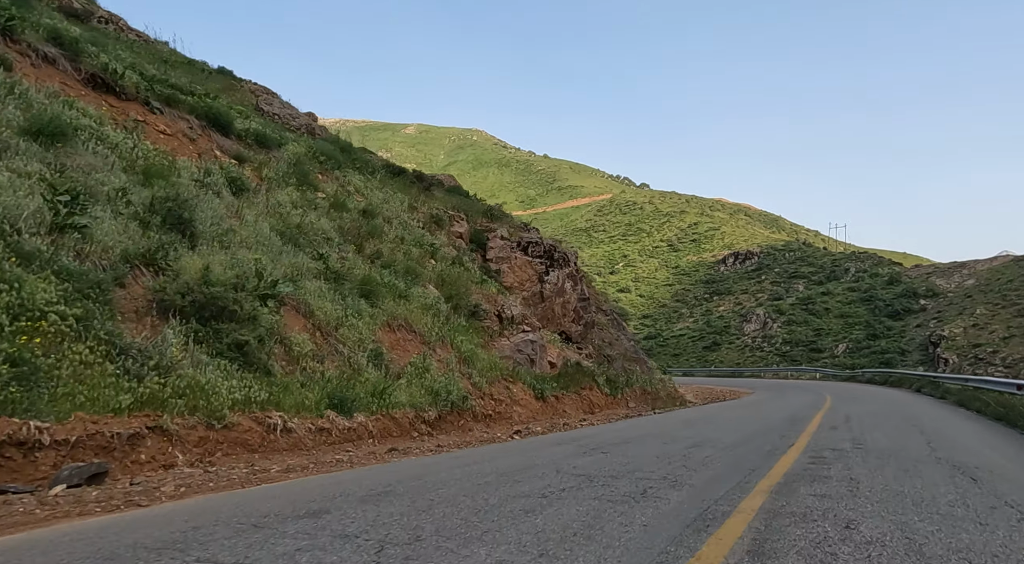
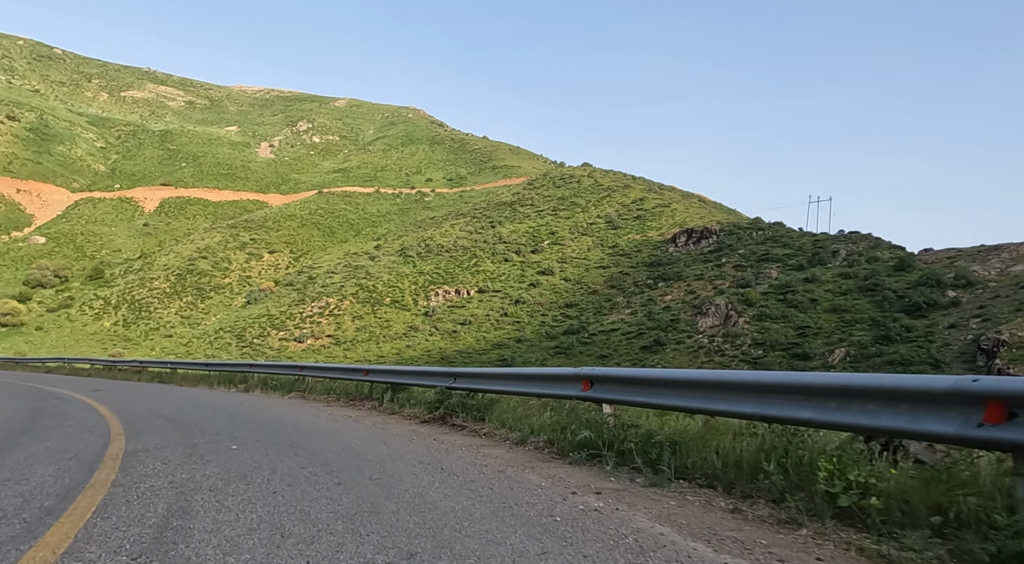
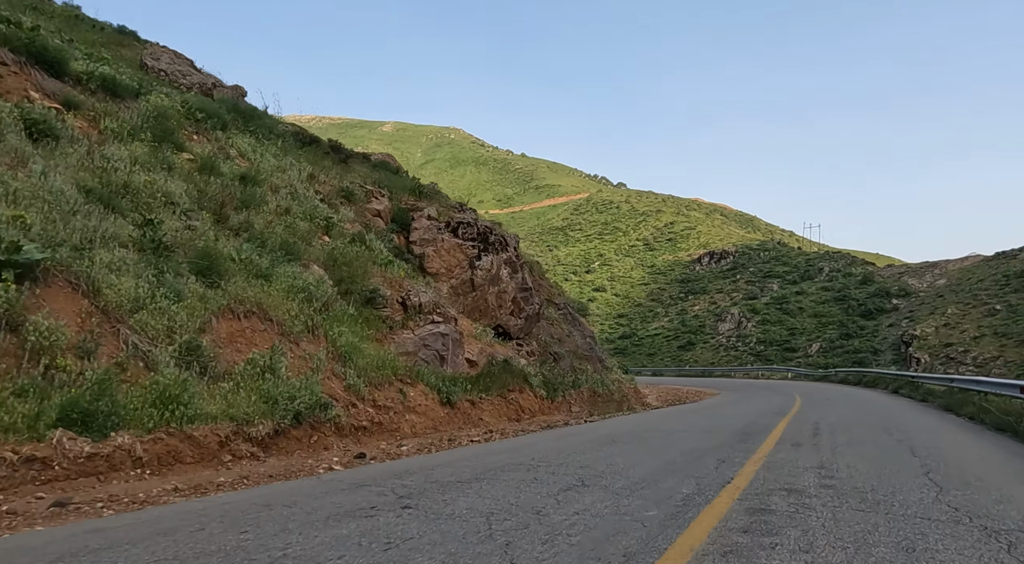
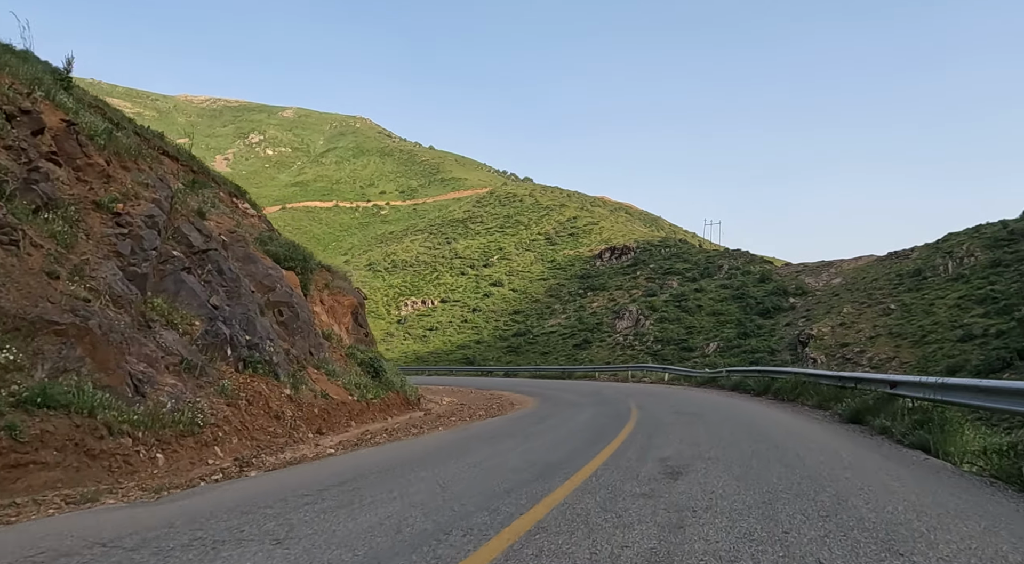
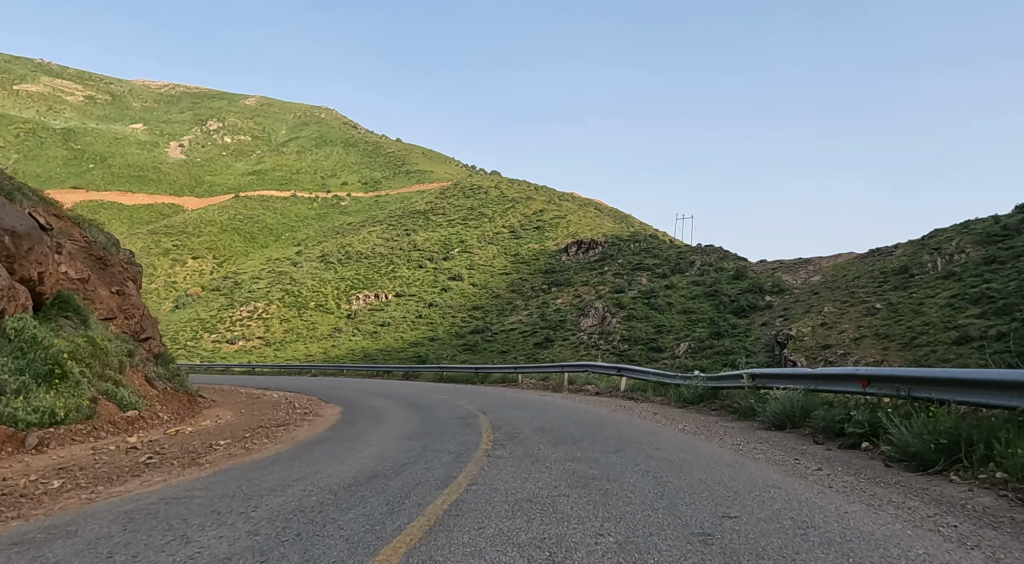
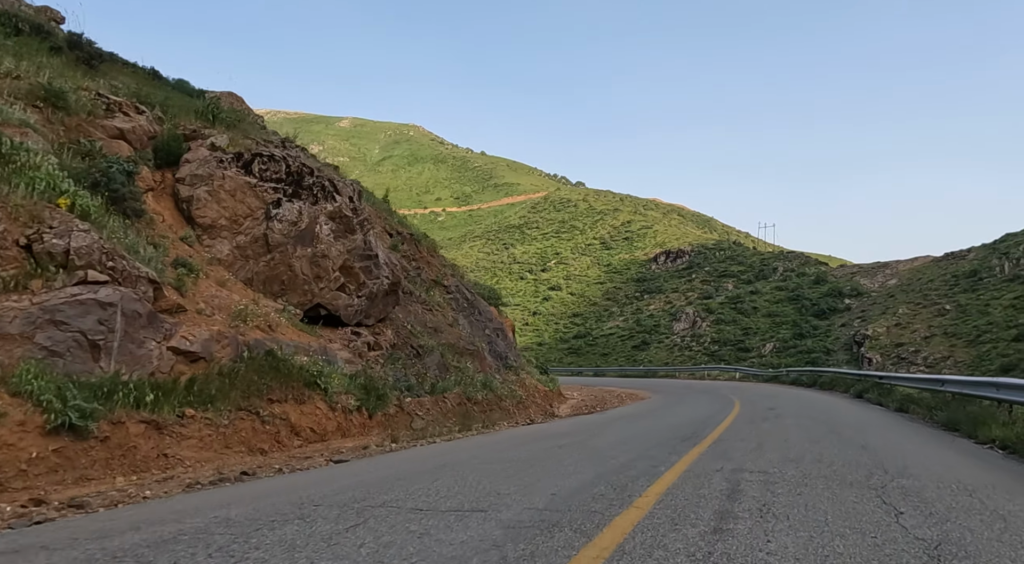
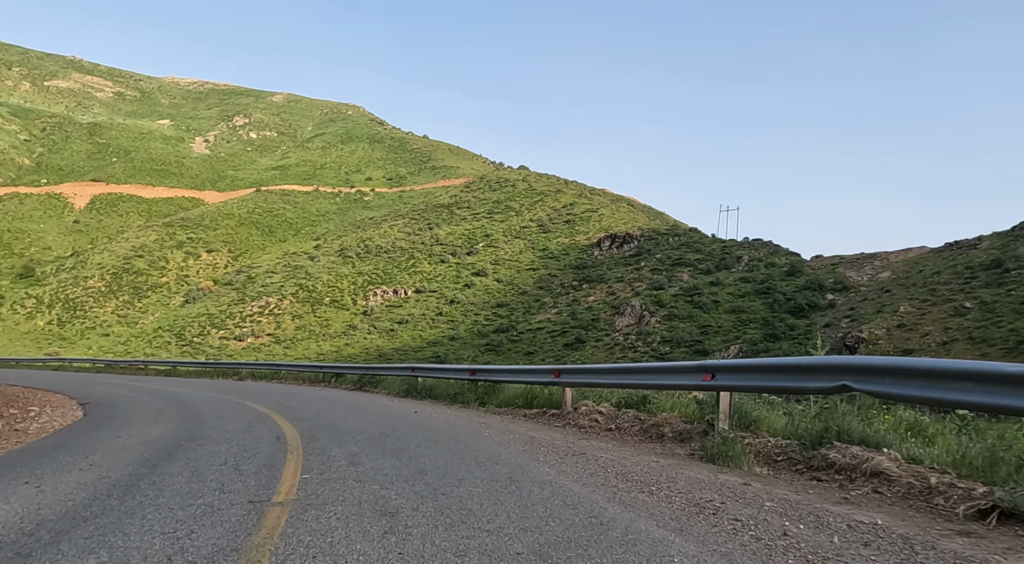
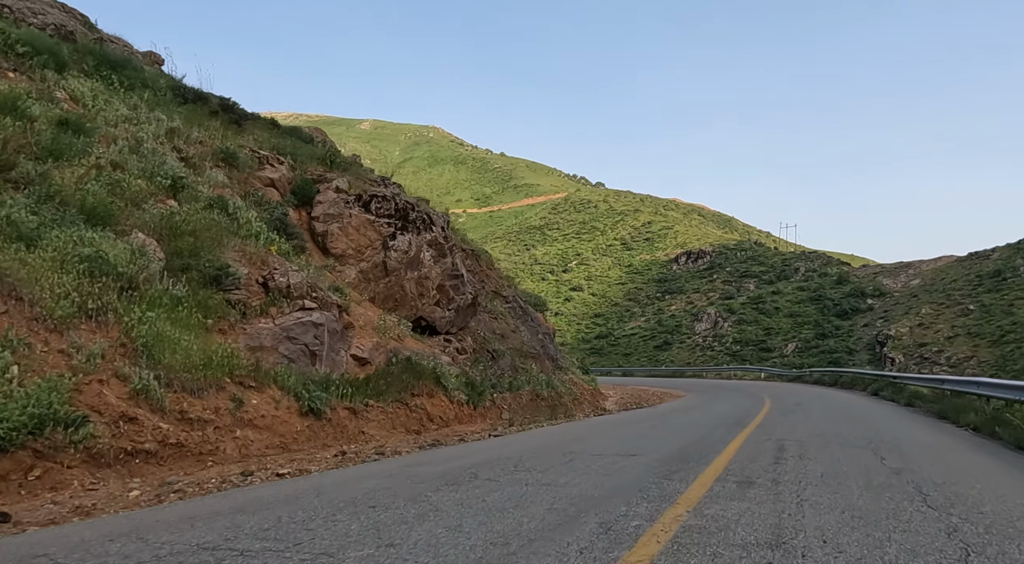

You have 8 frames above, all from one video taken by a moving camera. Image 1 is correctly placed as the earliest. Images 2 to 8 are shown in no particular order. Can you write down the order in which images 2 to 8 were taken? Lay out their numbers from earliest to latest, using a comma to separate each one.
3, 8, 6, 4, 5, 7, 2
